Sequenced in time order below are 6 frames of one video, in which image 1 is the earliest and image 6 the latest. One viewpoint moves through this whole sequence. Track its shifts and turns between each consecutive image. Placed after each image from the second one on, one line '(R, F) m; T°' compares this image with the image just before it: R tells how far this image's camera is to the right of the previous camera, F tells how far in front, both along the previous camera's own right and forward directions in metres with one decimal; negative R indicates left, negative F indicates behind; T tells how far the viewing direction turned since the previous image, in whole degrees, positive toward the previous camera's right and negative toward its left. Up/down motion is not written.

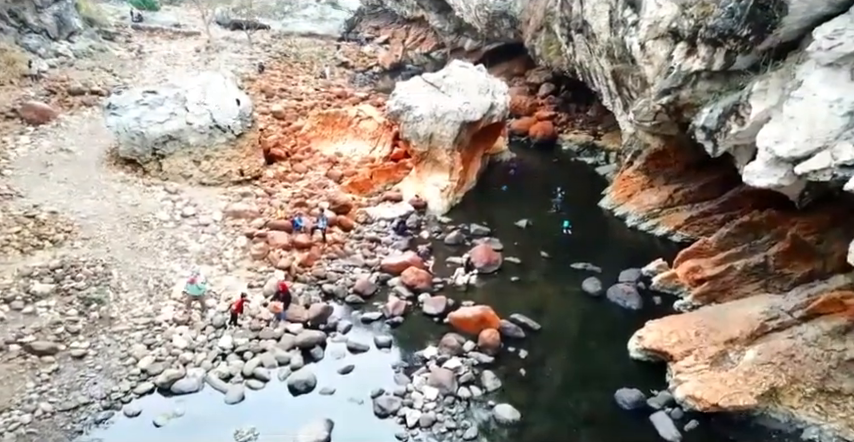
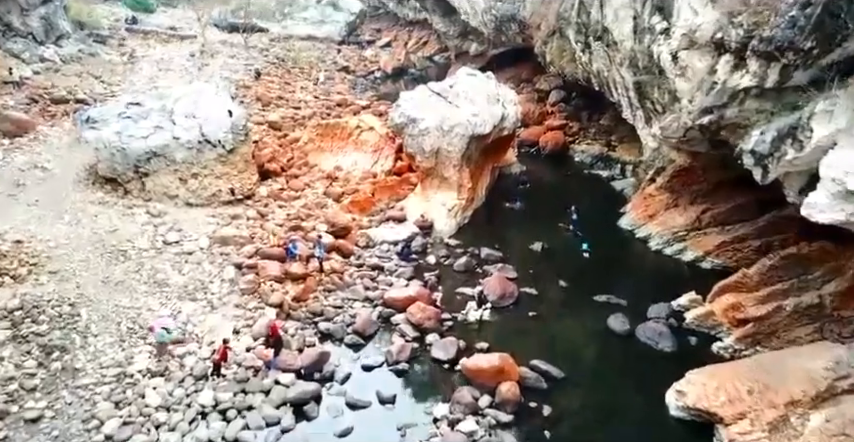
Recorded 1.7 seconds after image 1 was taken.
(-0.1, +1.0) m; 0°
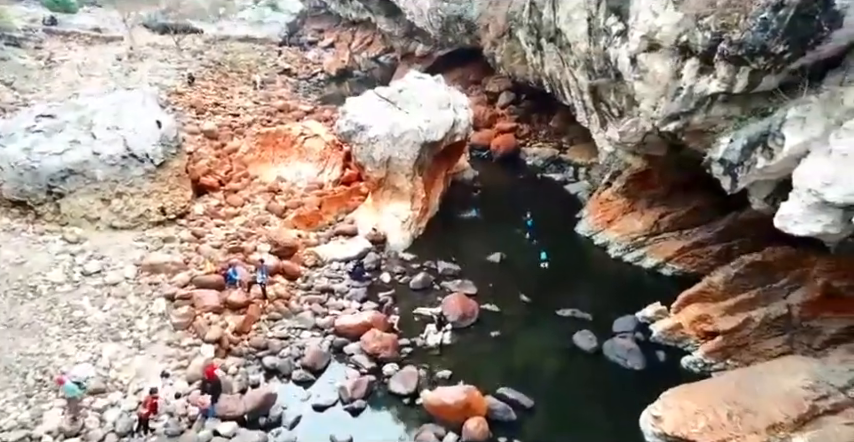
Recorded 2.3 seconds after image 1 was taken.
(0.0, +0.7) m; +4°
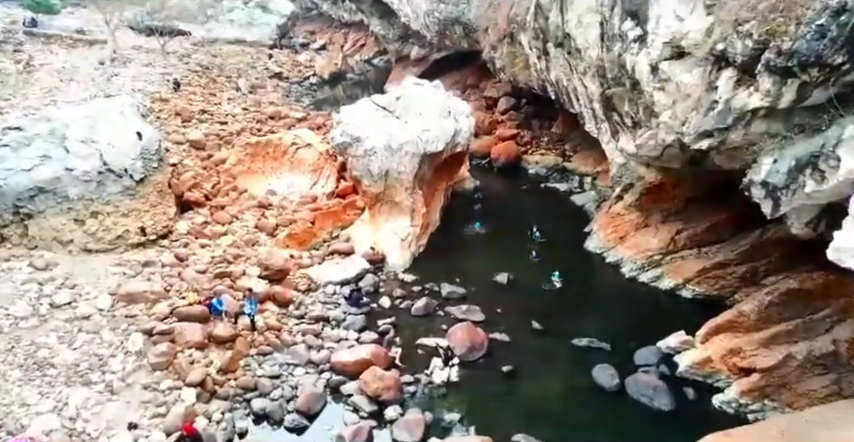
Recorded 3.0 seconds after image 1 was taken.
(-0.2, +0.8) m; +1°
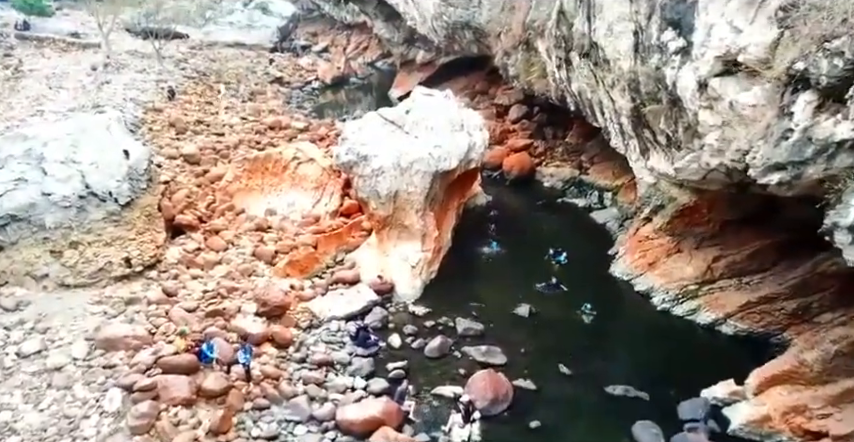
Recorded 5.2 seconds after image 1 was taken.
(-0.2, +1.0) m; 0°
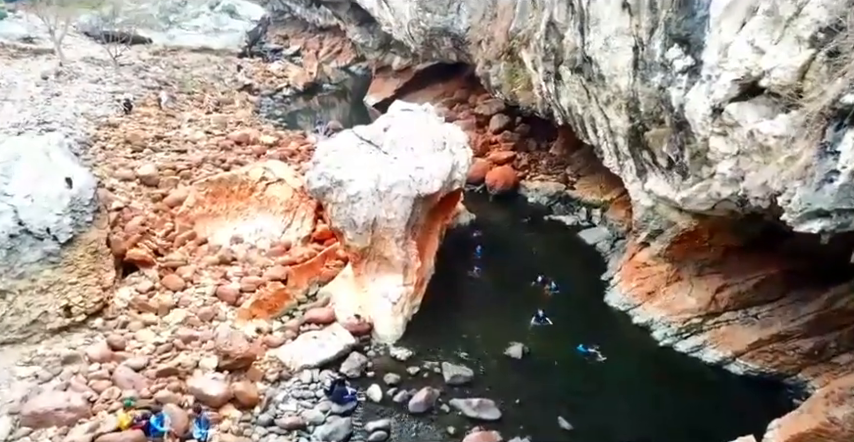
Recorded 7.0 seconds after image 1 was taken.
(-0.1, +0.9) m; +2°
